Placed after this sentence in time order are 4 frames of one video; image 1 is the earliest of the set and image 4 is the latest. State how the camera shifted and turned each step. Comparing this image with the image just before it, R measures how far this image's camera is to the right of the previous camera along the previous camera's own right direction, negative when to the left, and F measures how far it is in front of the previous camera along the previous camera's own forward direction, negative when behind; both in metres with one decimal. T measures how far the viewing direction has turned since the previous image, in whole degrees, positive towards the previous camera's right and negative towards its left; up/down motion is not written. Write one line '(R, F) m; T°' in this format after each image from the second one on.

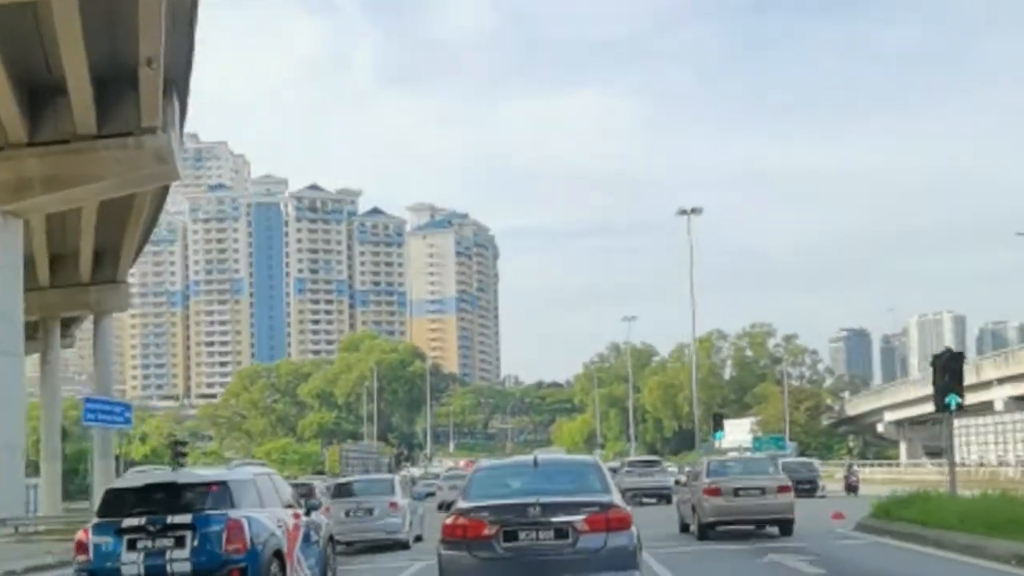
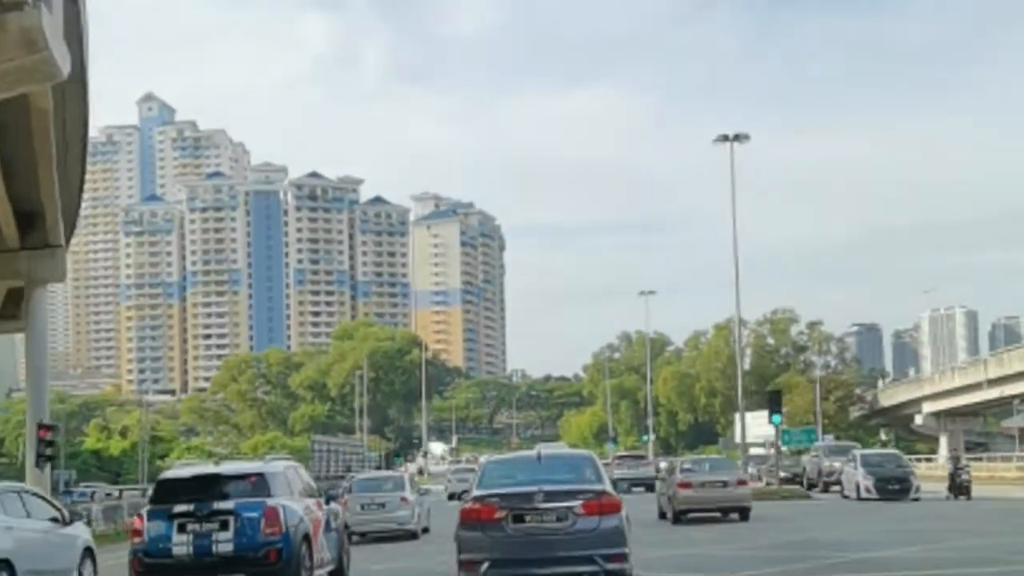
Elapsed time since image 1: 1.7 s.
(+0.1, +3.6) m; 0°
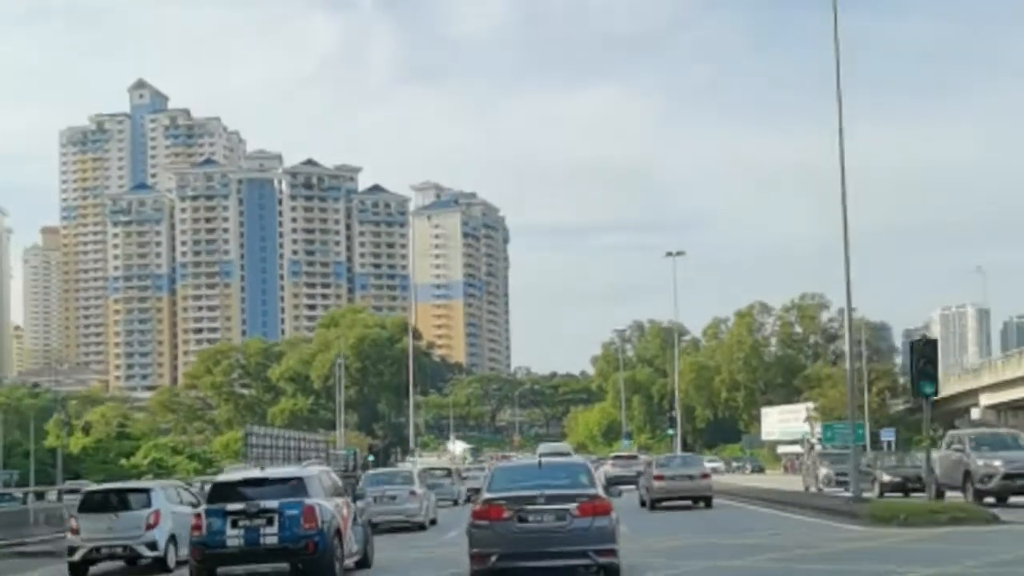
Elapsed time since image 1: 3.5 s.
(+0.2, +4.9) m; 0°
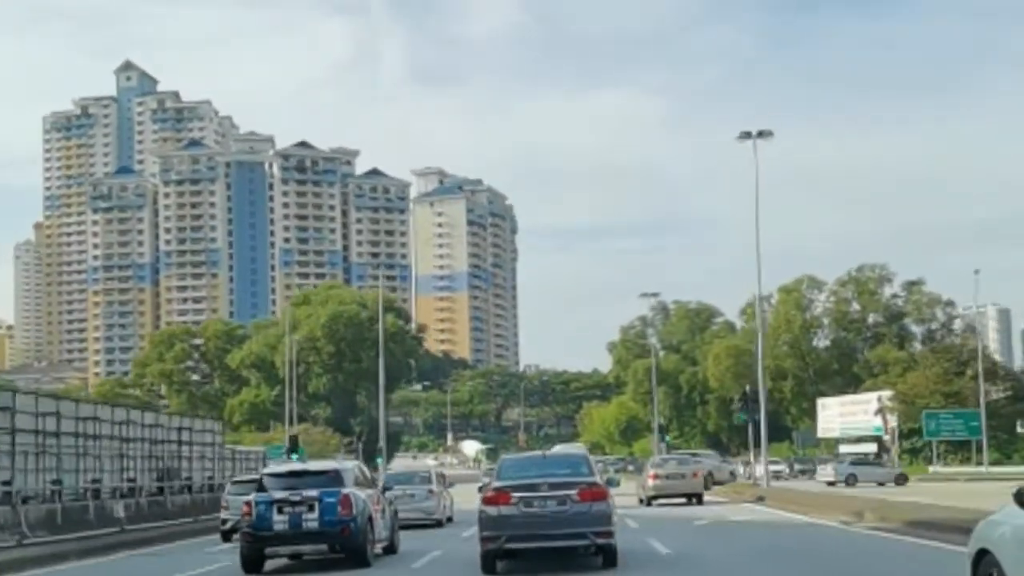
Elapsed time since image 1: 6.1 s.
(+0.3, +7.7) m; -1°
